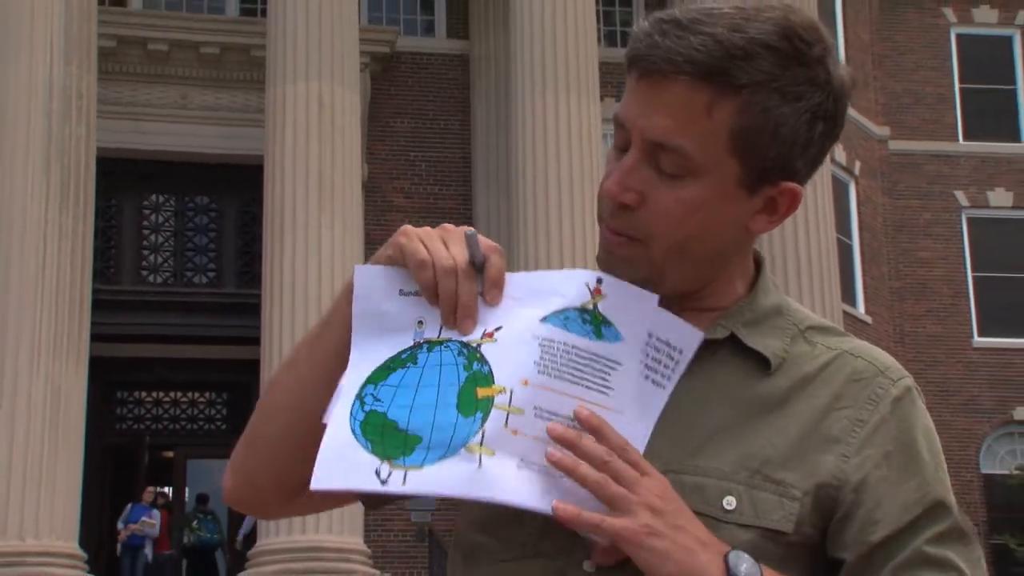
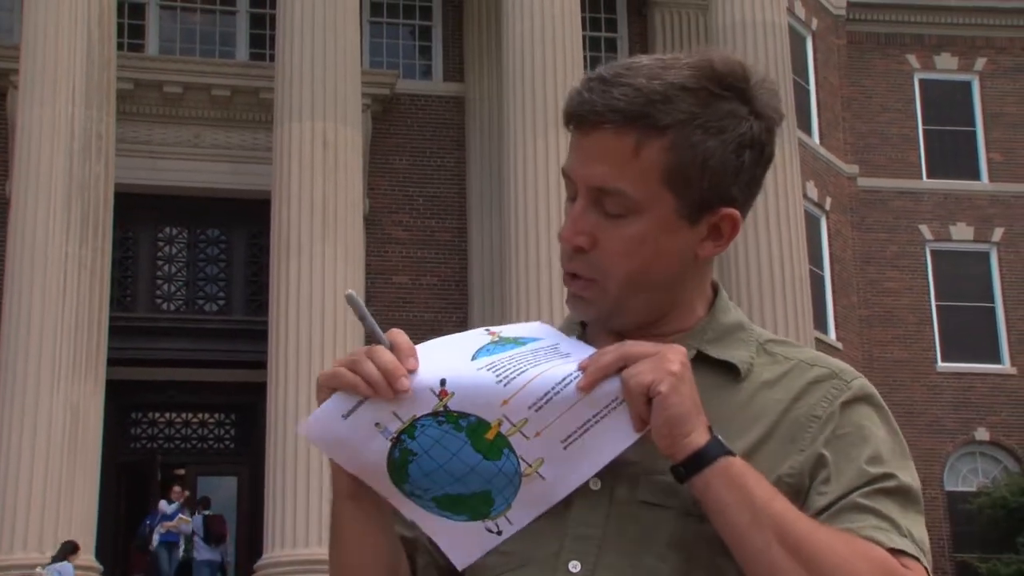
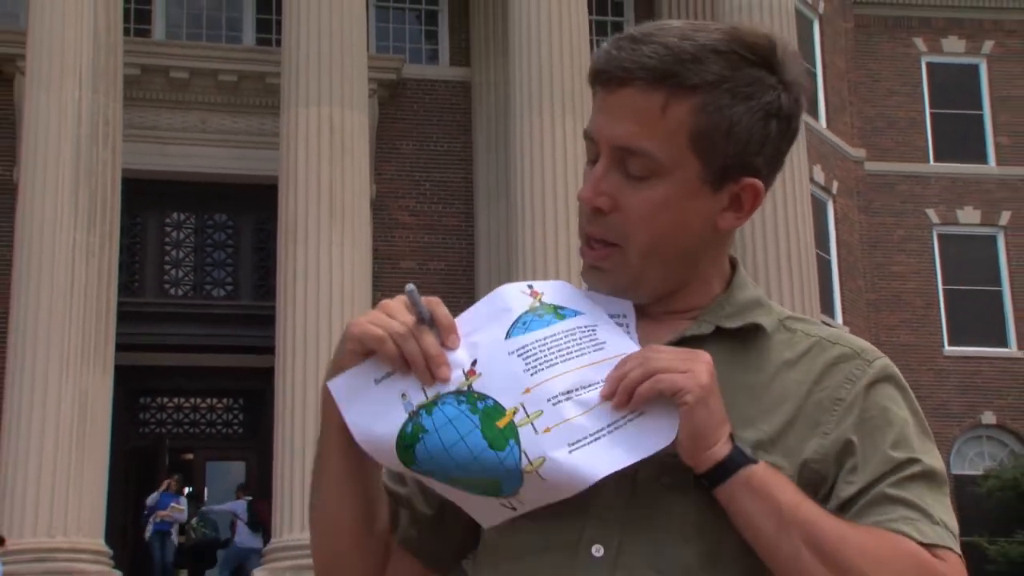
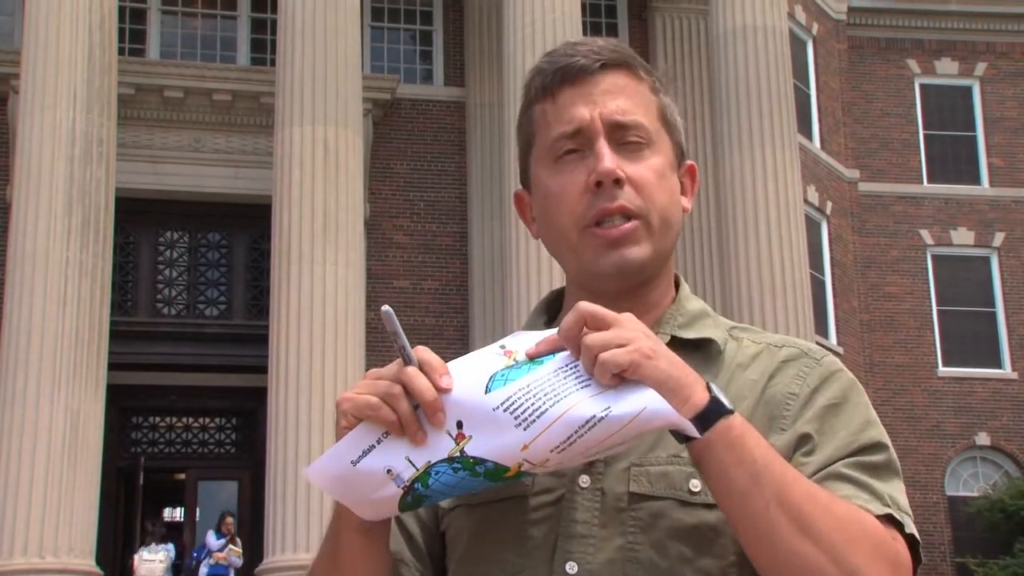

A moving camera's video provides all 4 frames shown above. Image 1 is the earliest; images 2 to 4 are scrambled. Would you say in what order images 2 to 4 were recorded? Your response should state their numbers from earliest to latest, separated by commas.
3, 2, 4
